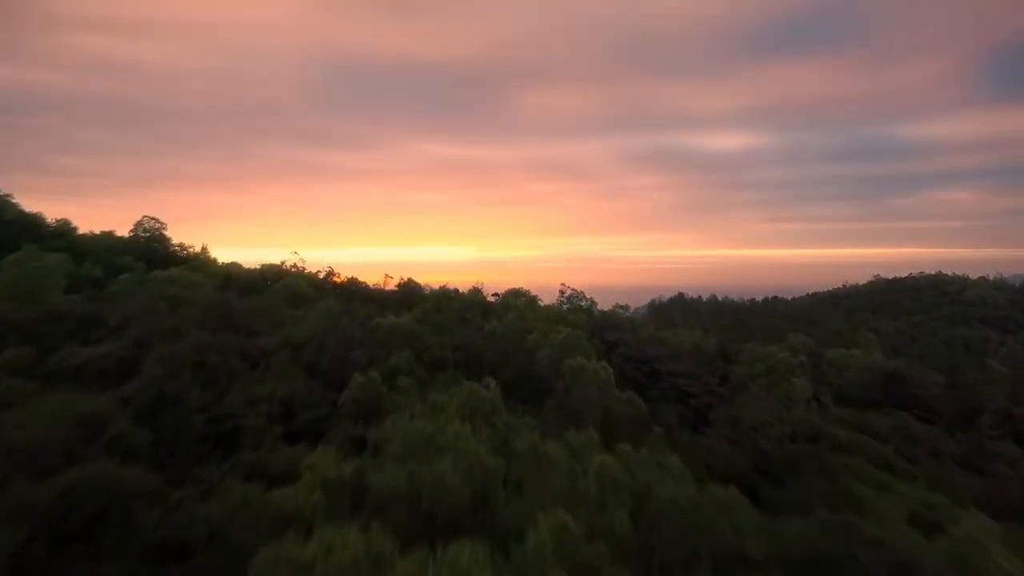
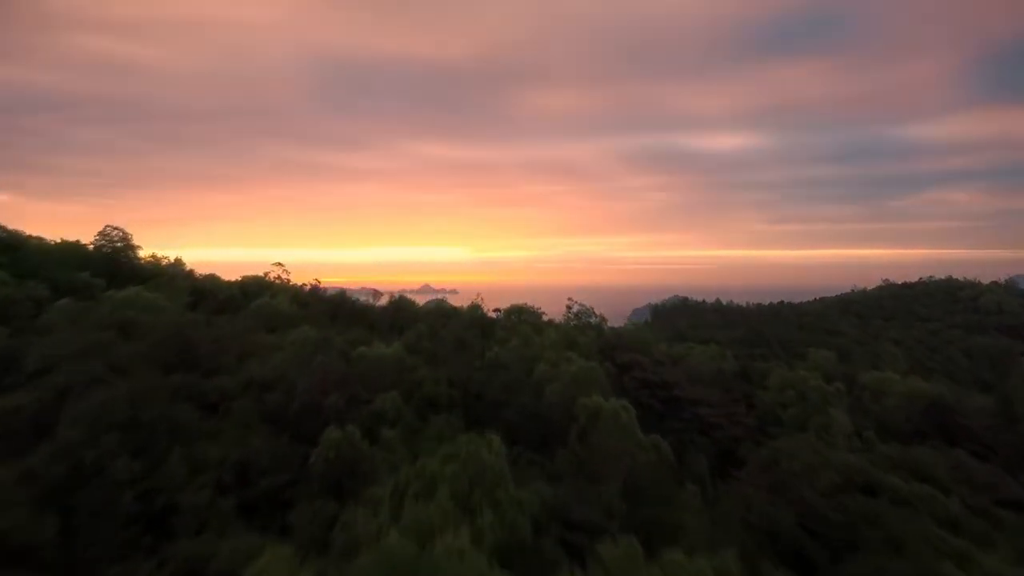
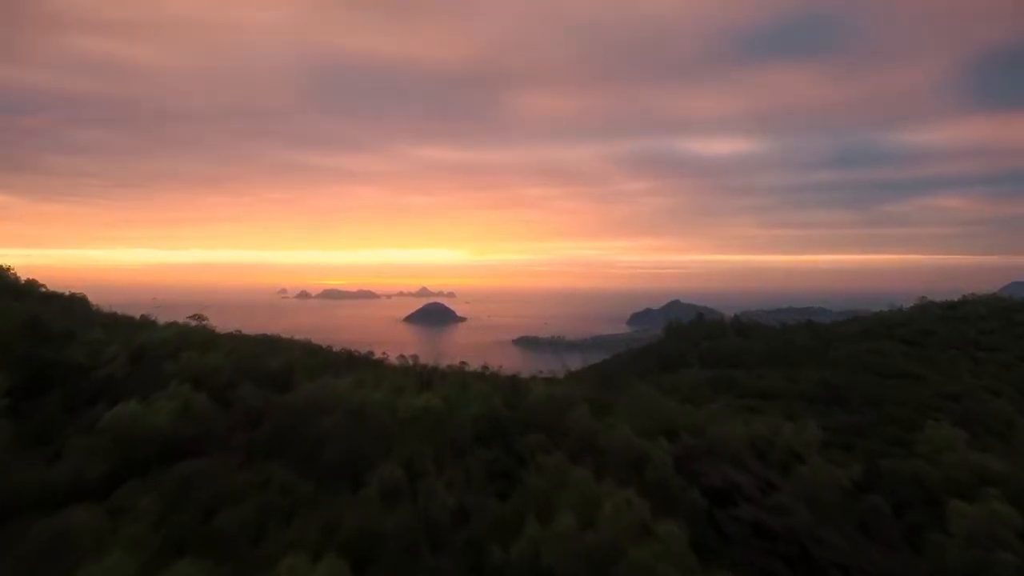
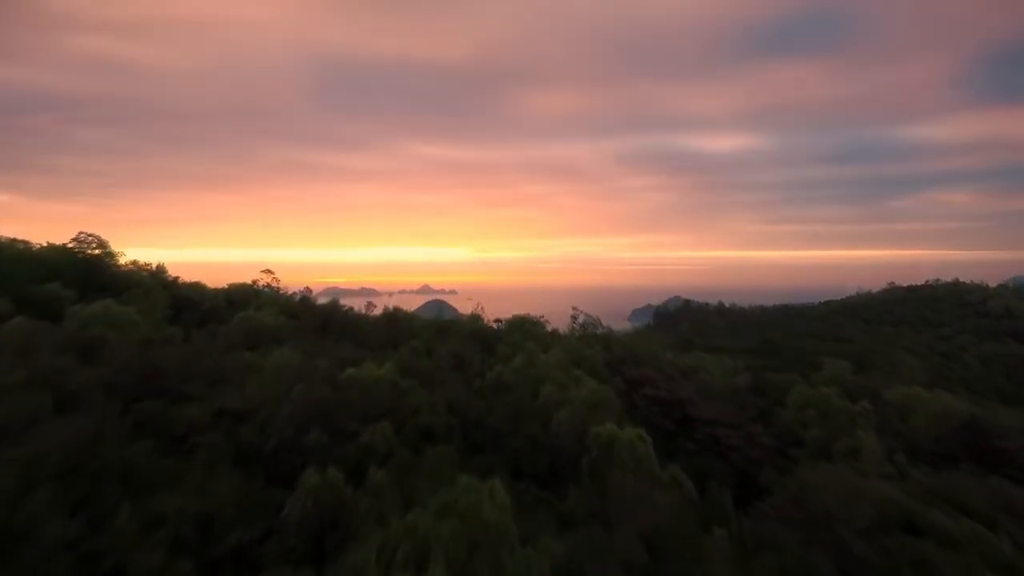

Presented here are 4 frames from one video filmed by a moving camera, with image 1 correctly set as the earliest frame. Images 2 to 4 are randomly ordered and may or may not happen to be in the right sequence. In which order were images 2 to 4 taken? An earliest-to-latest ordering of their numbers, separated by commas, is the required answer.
2, 4, 3
